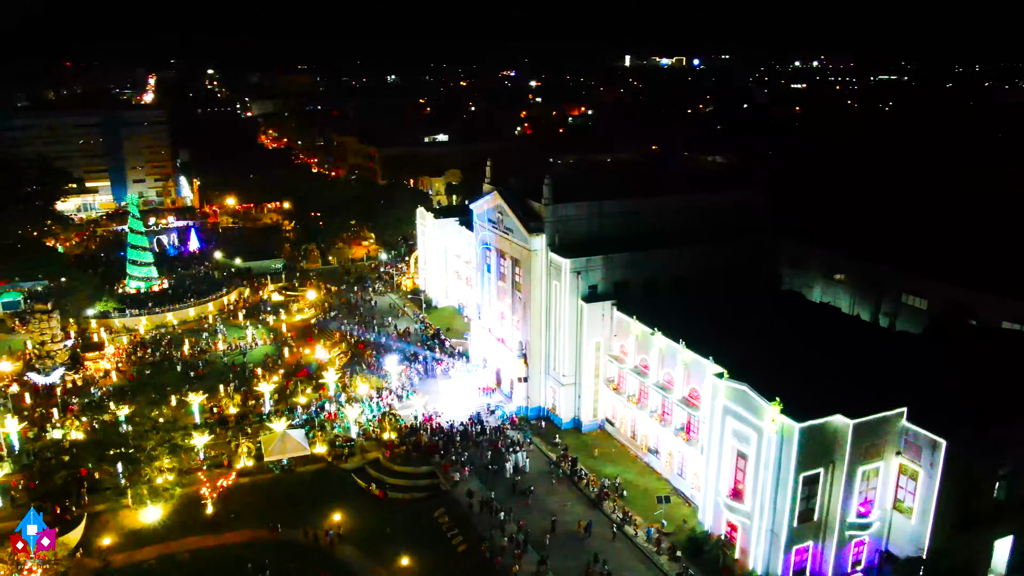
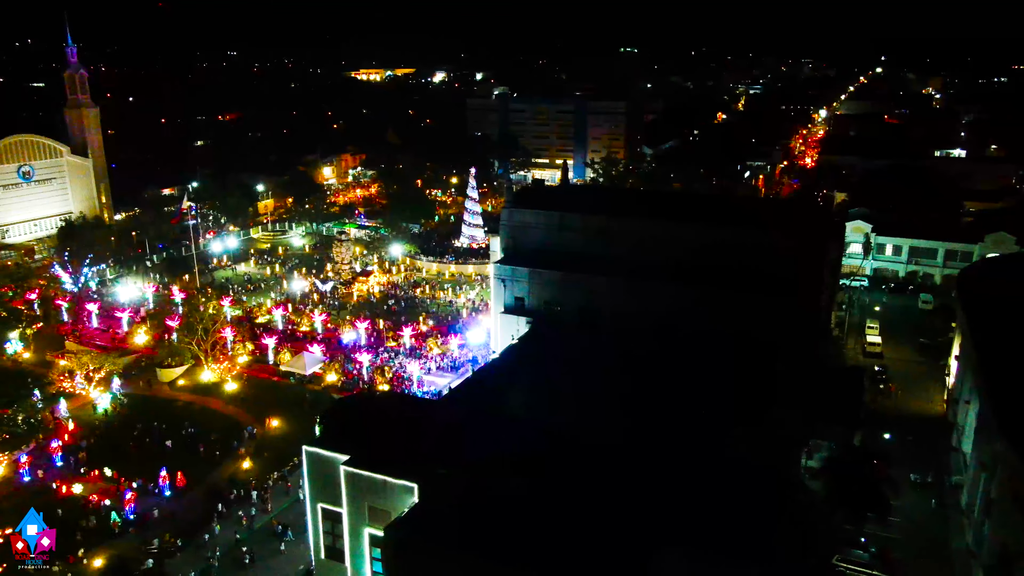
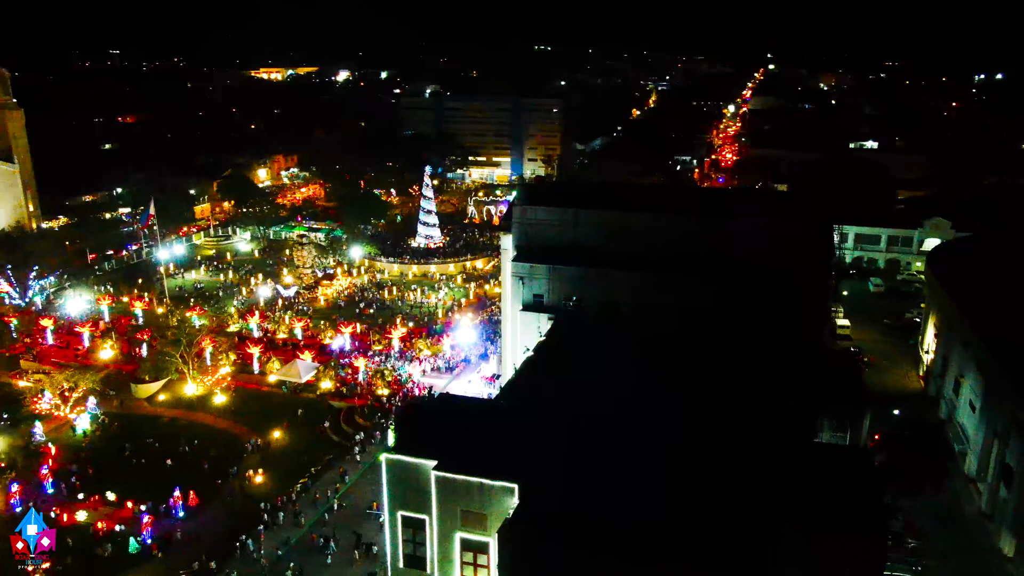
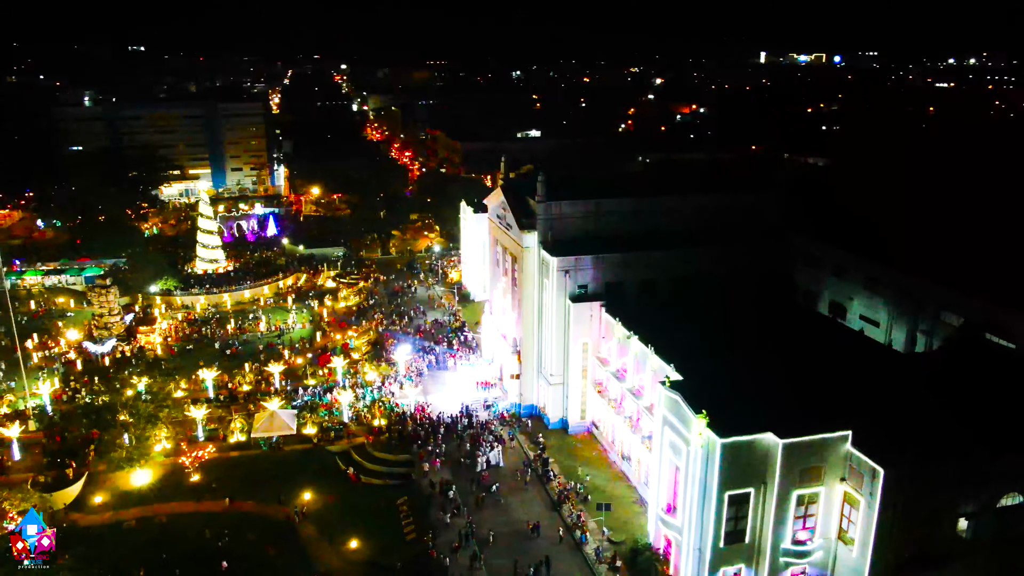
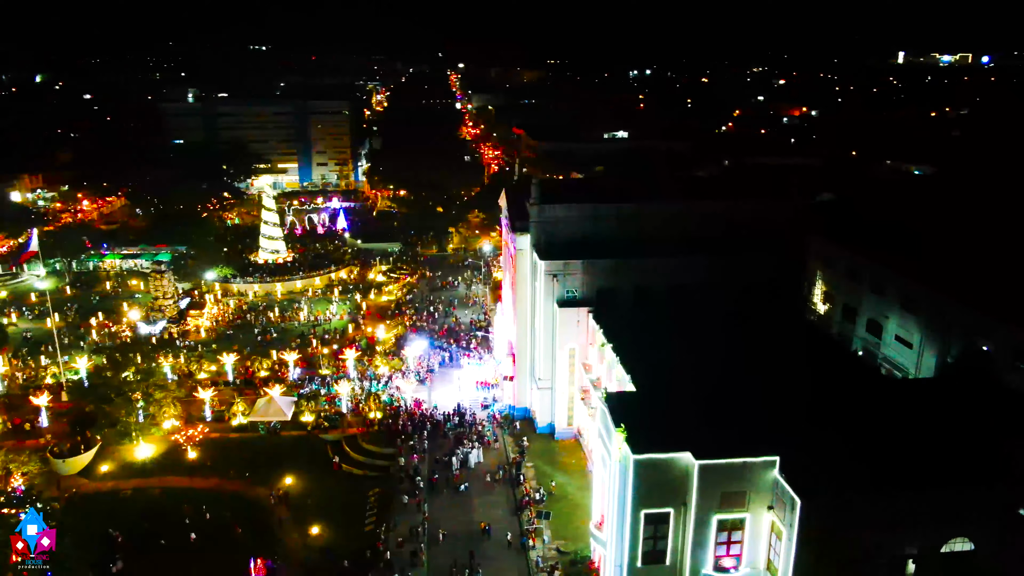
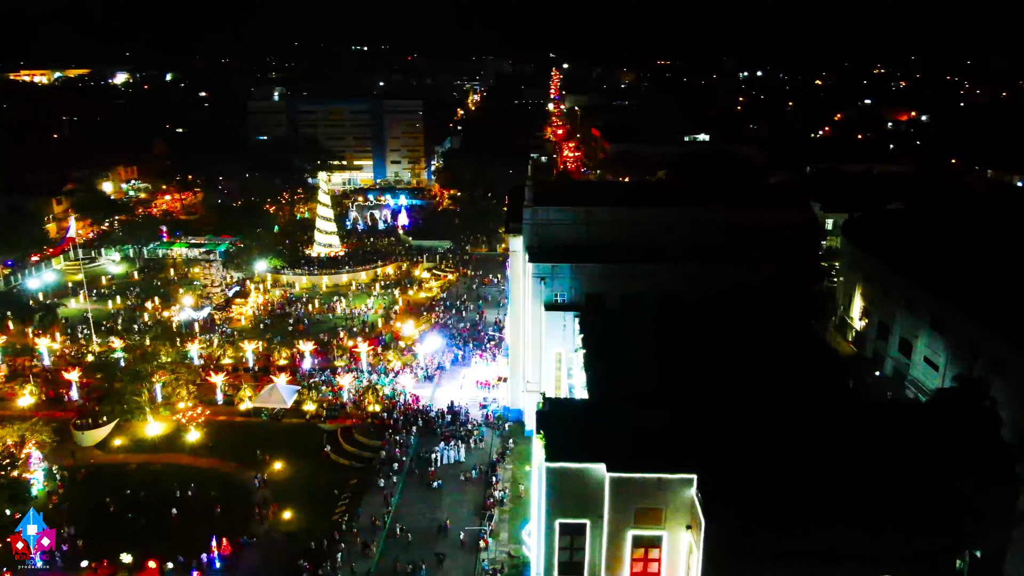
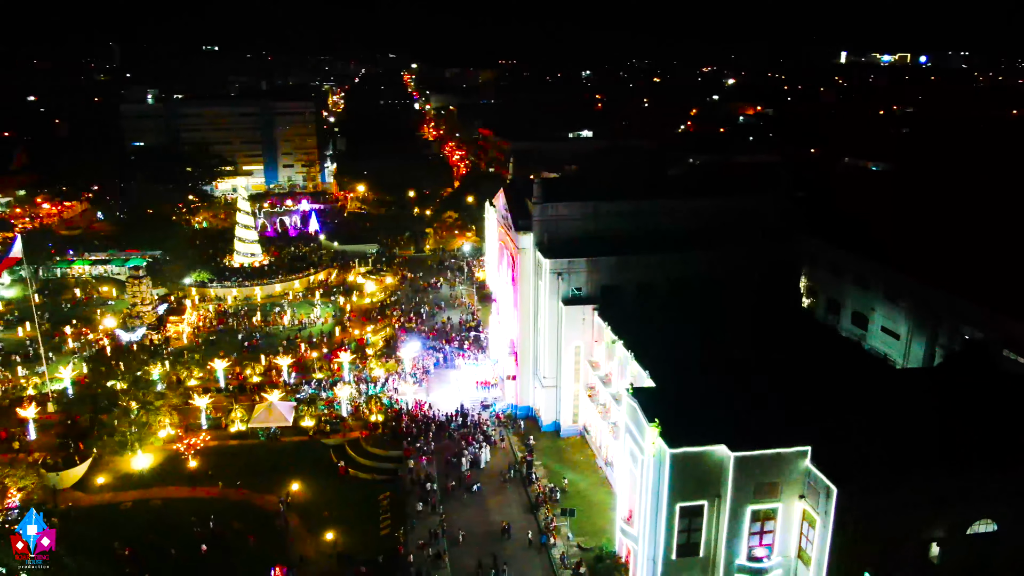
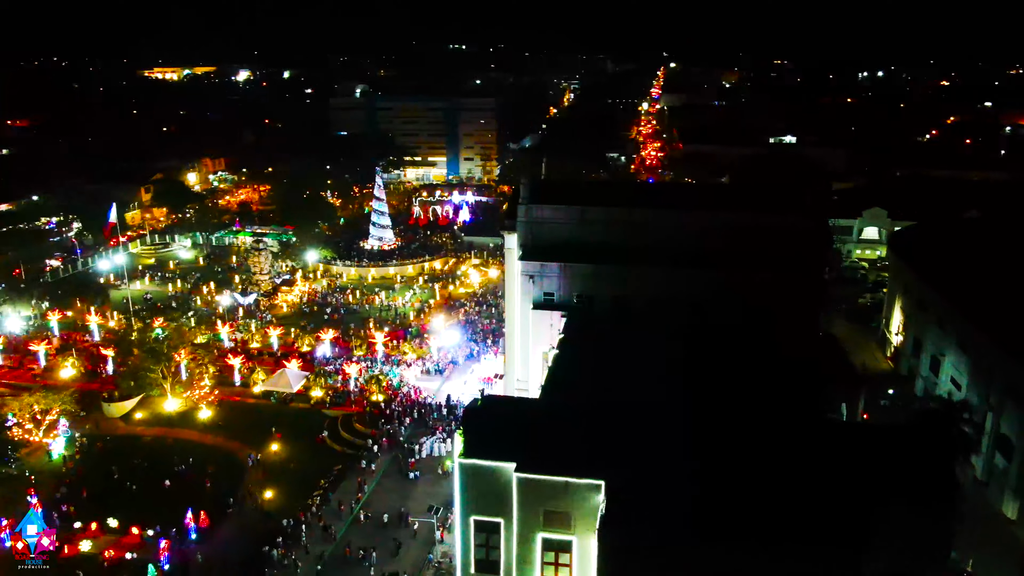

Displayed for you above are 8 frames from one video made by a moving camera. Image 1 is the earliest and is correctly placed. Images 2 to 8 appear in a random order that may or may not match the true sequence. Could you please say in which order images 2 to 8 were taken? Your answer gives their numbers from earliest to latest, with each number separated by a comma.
4, 7, 5, 6, 8, 3, 2
